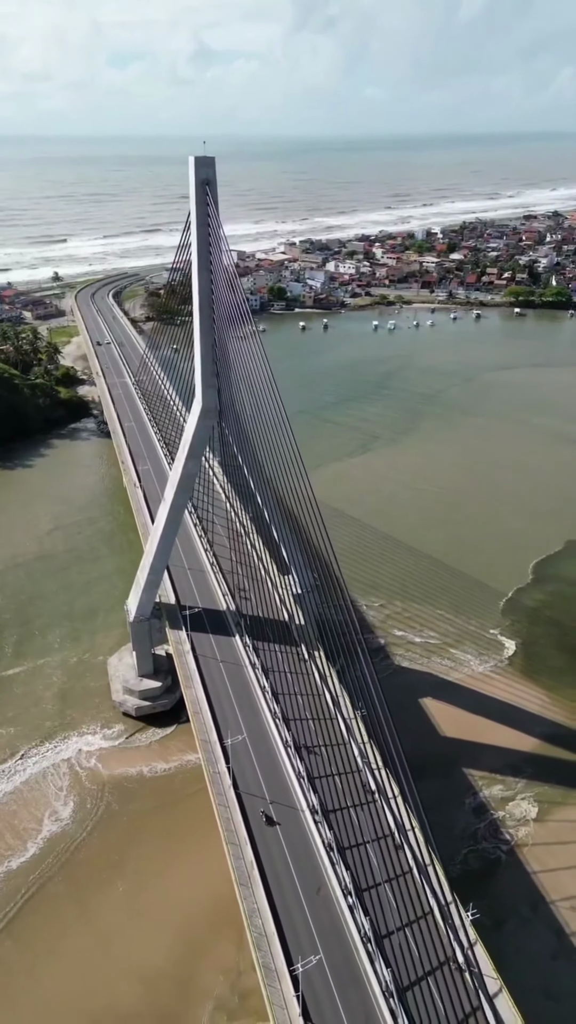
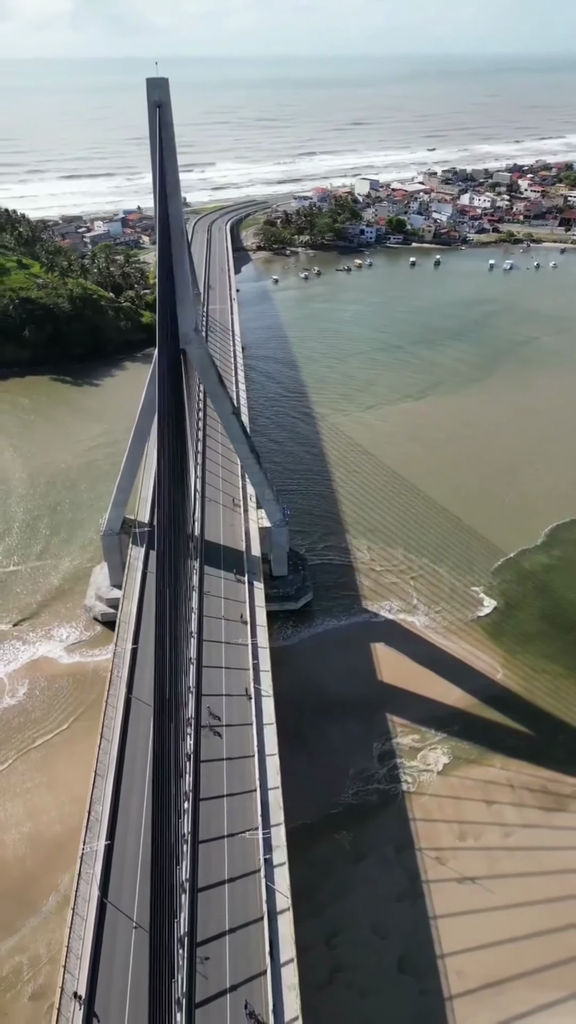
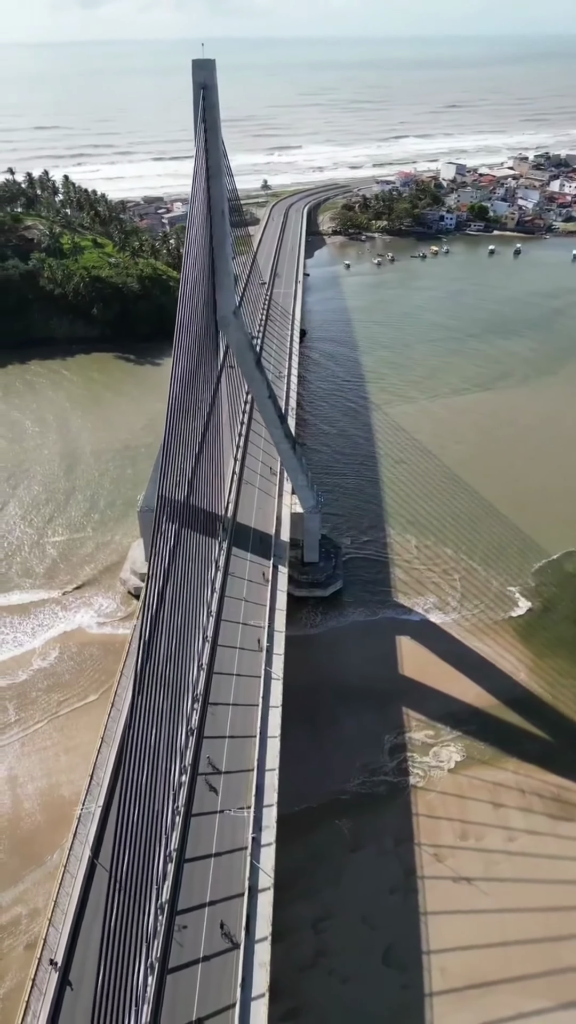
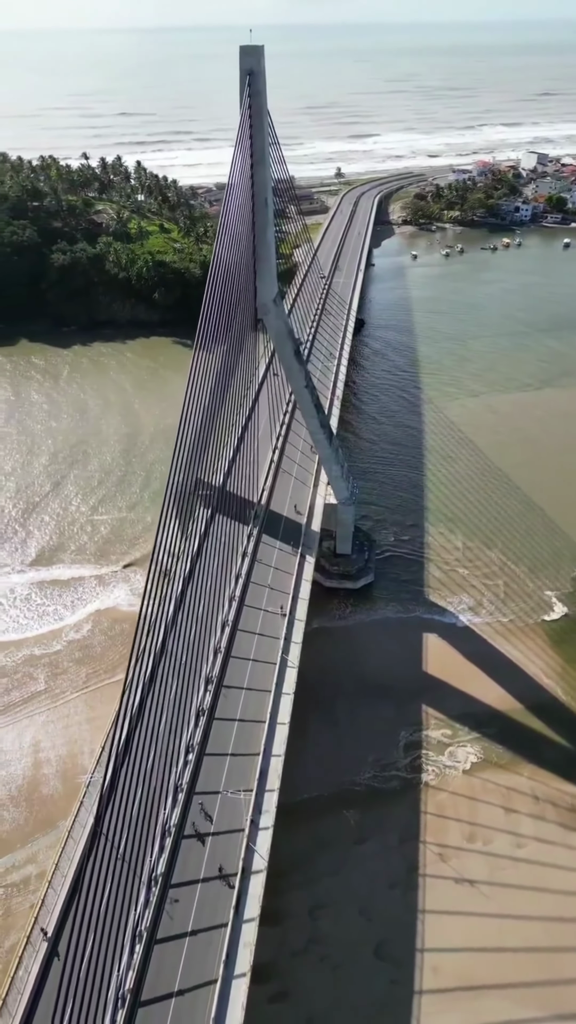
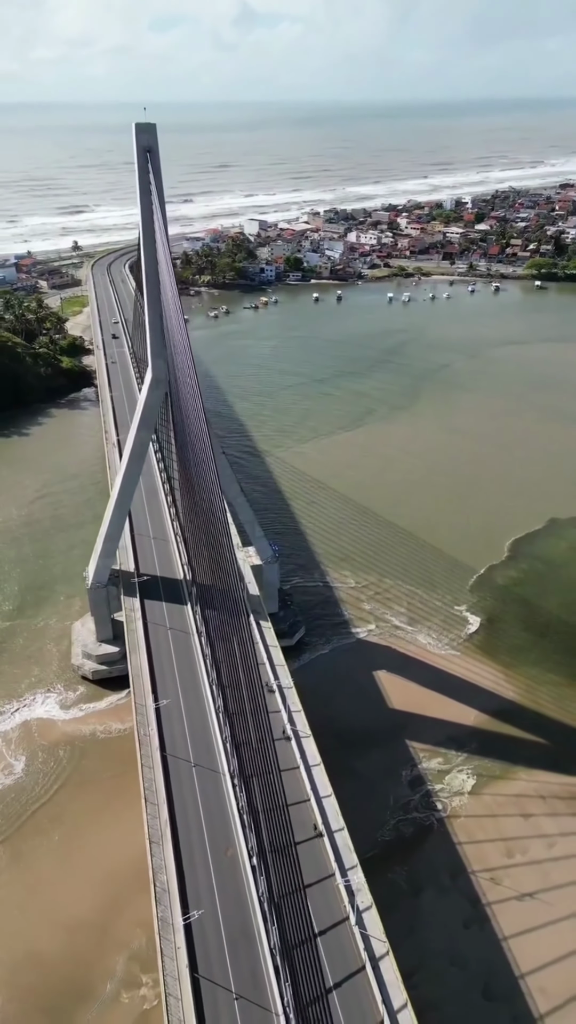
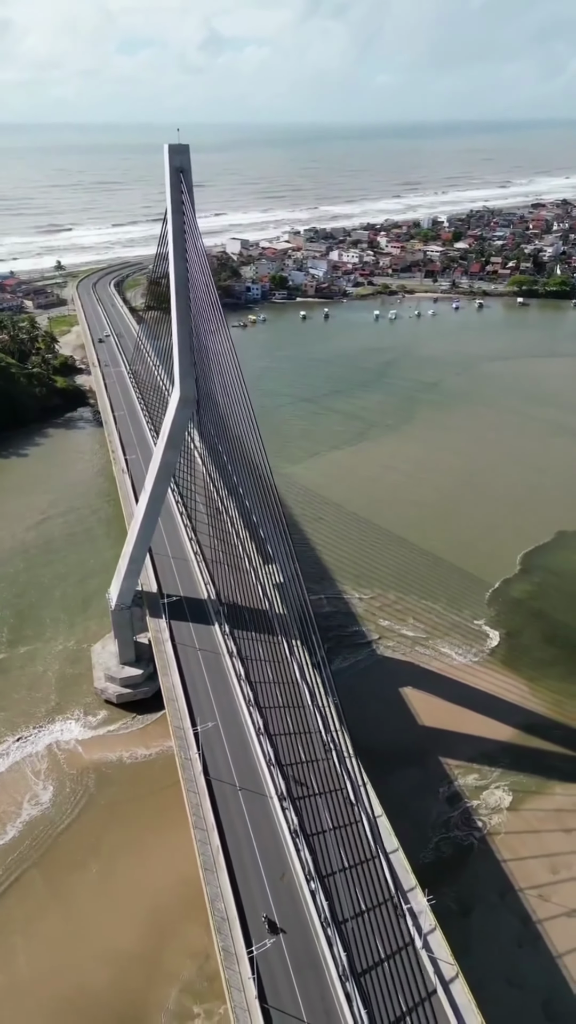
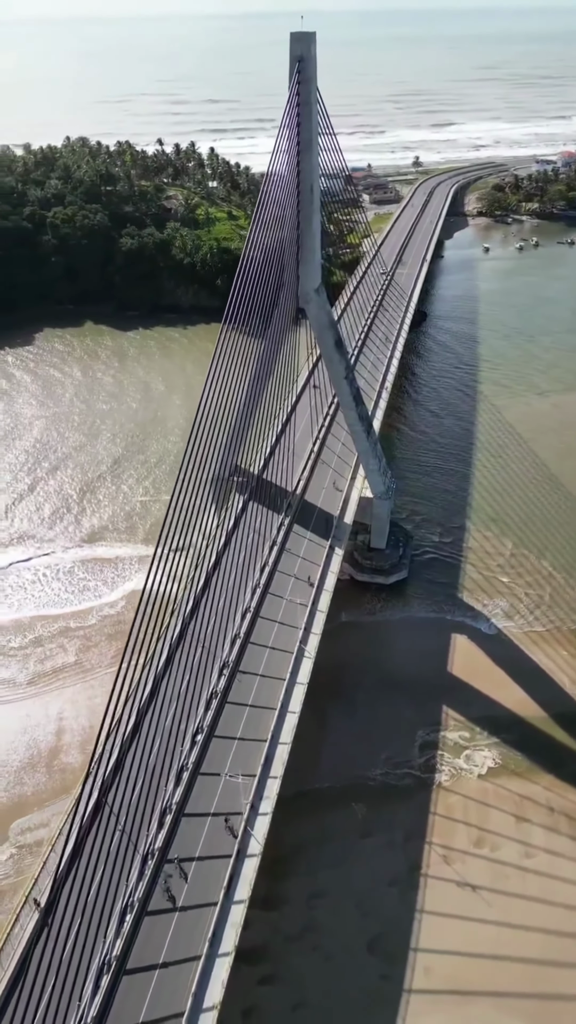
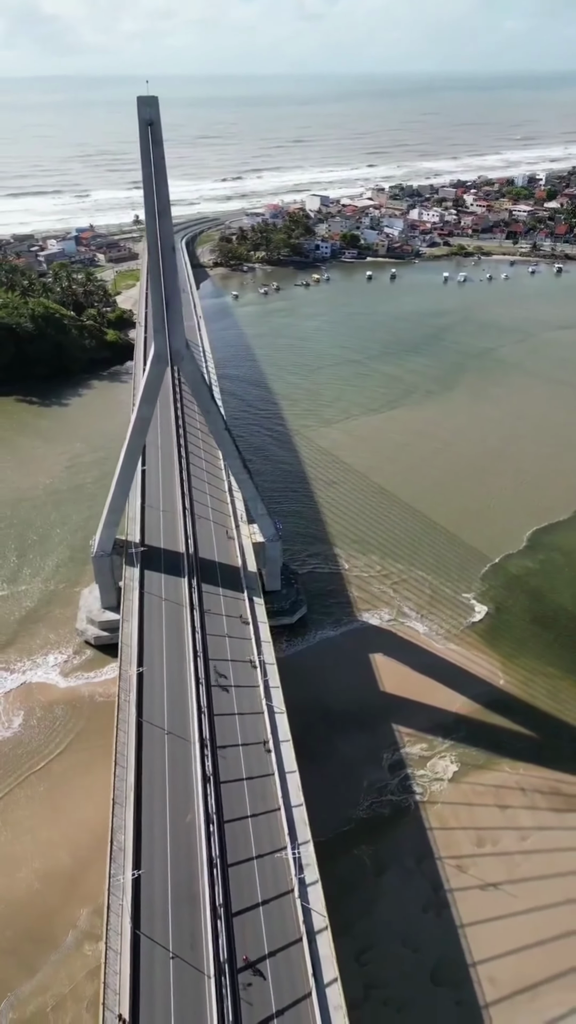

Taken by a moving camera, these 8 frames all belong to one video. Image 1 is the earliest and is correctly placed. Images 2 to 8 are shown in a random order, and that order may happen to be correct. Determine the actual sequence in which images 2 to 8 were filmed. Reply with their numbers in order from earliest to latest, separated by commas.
6, 5, 8, 2, 3, 4, 7
